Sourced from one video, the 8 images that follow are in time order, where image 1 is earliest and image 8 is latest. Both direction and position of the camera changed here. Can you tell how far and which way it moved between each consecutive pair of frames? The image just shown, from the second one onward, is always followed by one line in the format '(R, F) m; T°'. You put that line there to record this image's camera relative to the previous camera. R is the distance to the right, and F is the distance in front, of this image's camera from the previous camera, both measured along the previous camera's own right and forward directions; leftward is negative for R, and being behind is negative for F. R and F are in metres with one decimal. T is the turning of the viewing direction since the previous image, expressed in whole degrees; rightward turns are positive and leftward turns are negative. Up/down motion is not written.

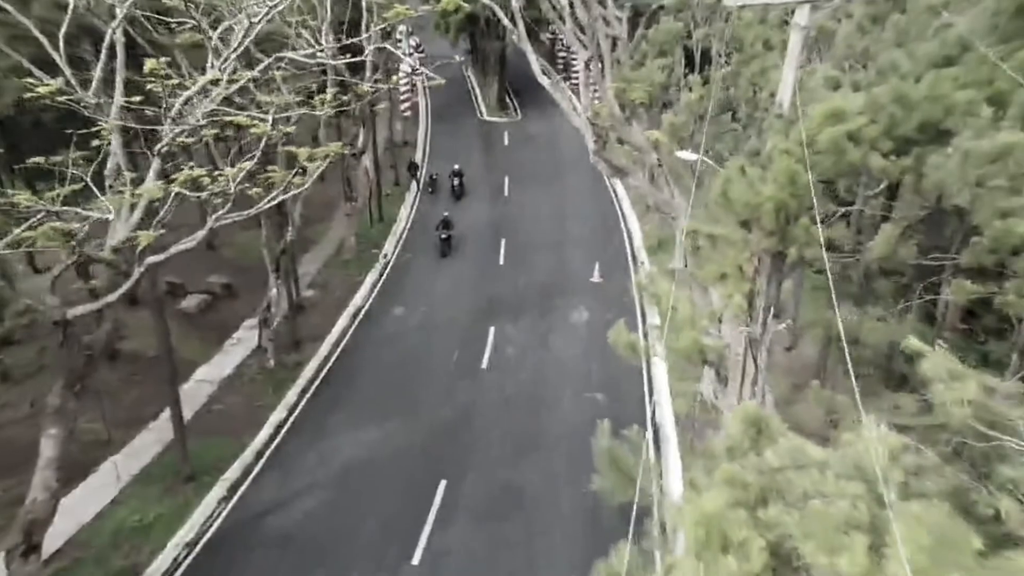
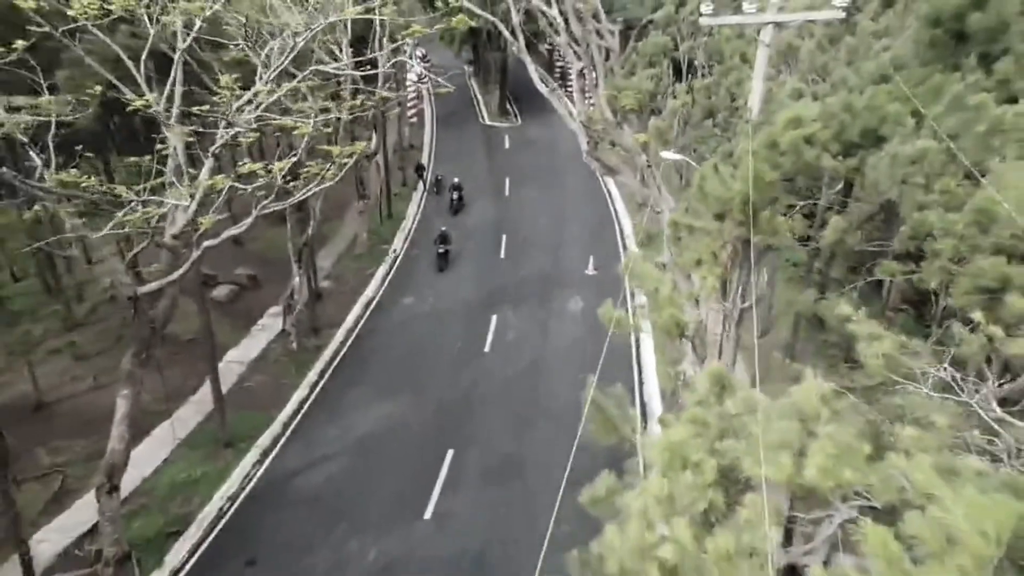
(-0.1, -1.6) m; 0°
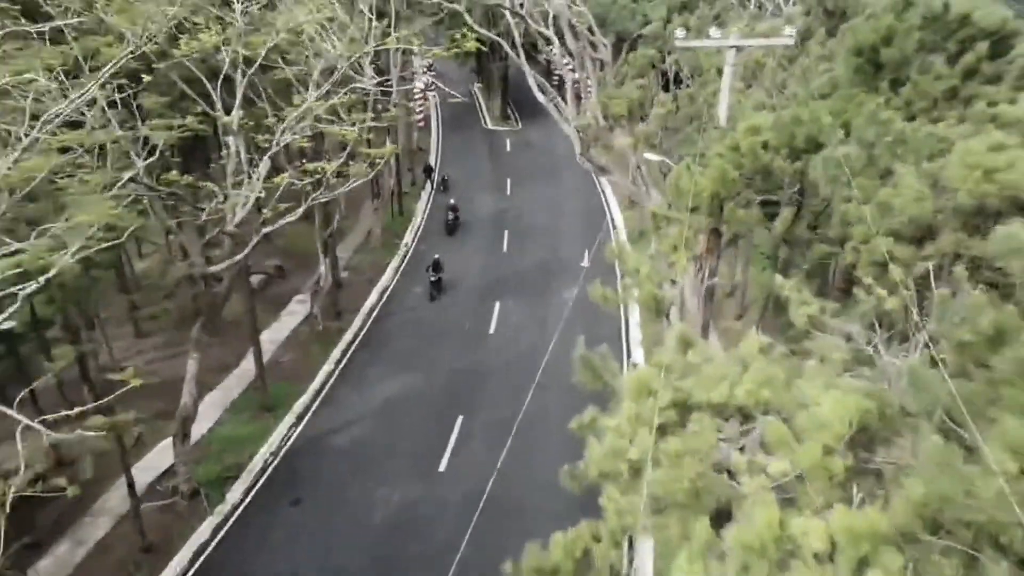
(-0.1, -2.2) m; 0°
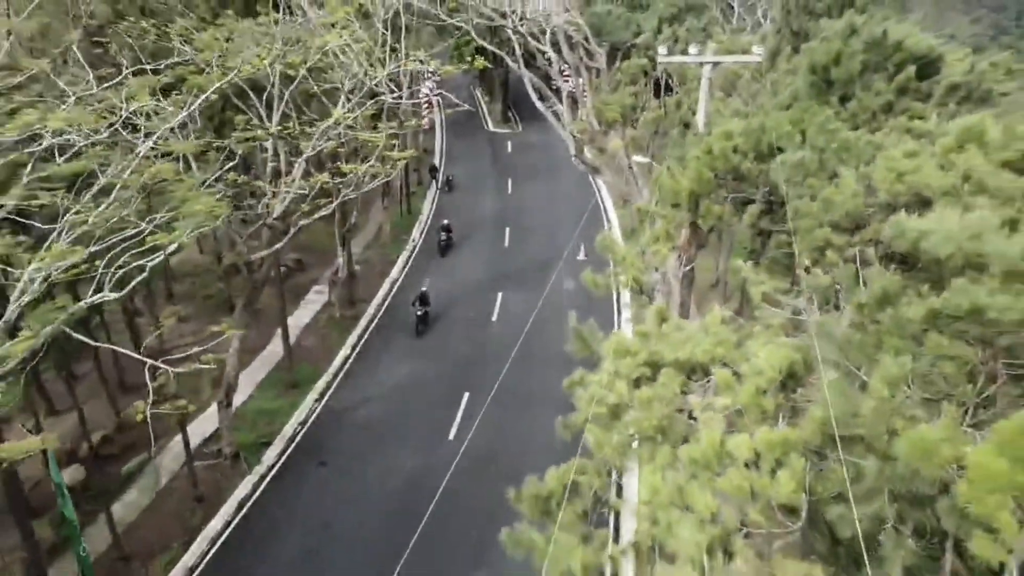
(0.0, -1.9) m; 0°
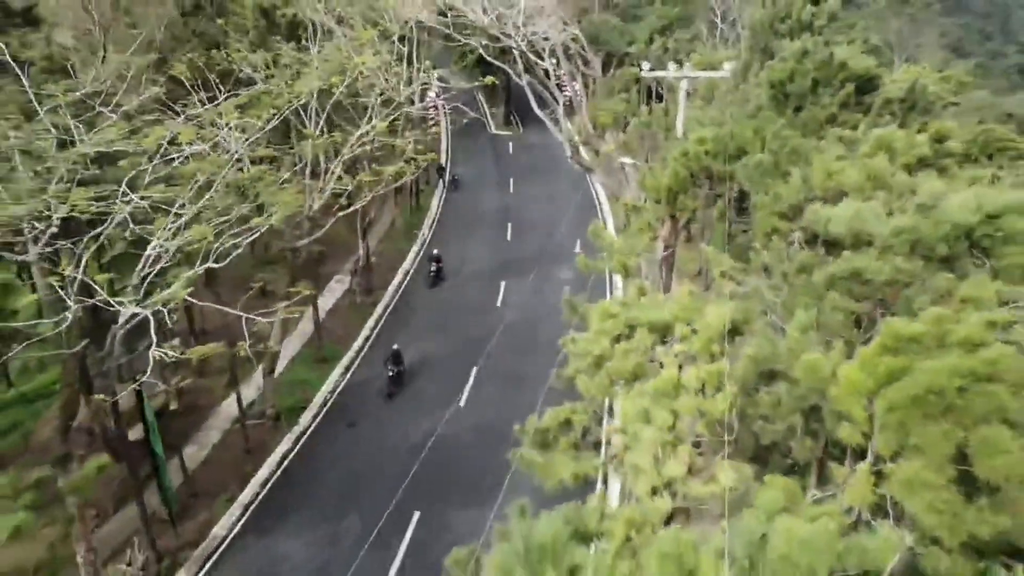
(-0.1, -2.5) m; 0°
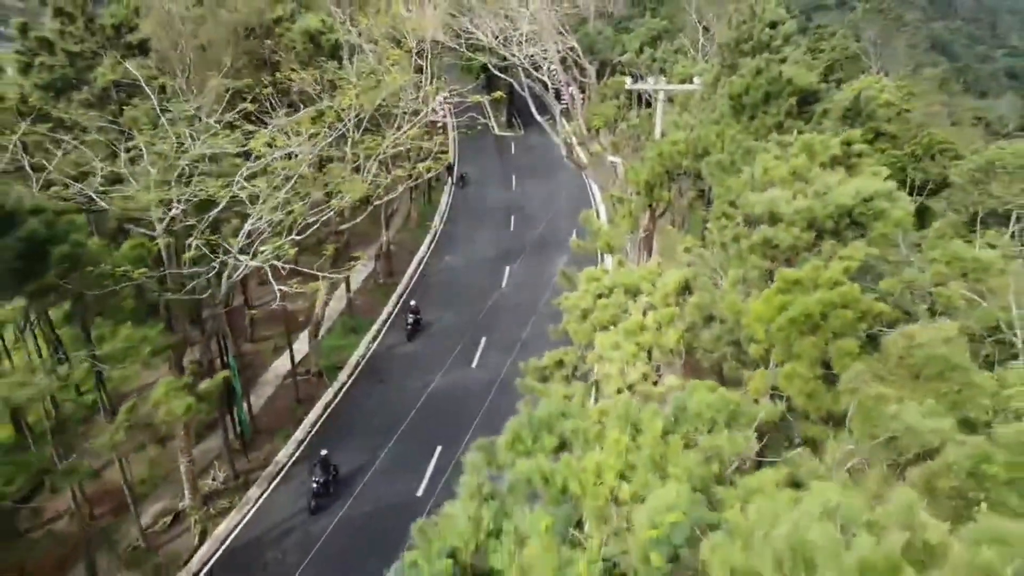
(-0.1, -3.5) m; 0°
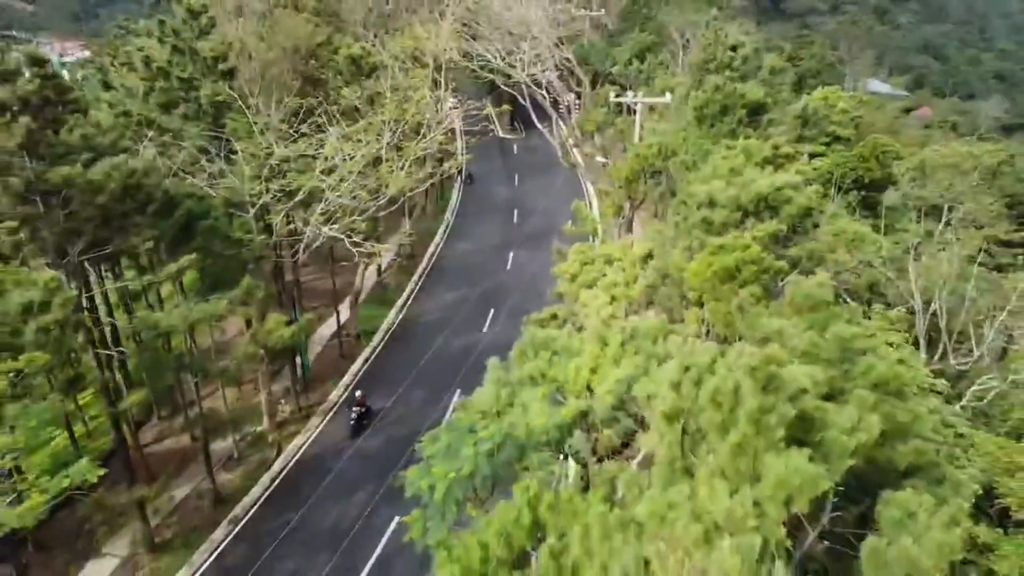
(-0.1, -4.5) m; 0°
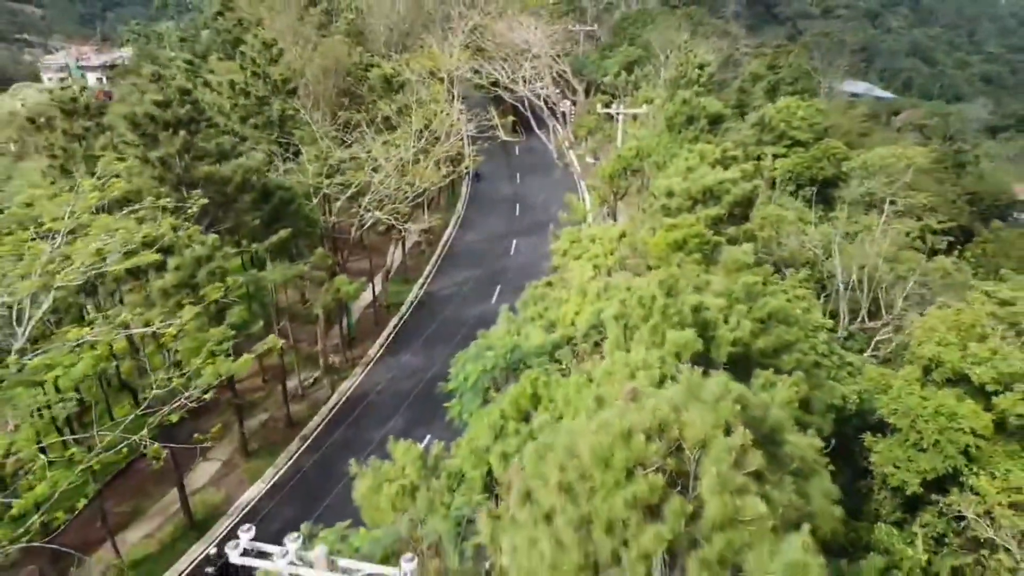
(-0.1, -5.3) m; 0°
